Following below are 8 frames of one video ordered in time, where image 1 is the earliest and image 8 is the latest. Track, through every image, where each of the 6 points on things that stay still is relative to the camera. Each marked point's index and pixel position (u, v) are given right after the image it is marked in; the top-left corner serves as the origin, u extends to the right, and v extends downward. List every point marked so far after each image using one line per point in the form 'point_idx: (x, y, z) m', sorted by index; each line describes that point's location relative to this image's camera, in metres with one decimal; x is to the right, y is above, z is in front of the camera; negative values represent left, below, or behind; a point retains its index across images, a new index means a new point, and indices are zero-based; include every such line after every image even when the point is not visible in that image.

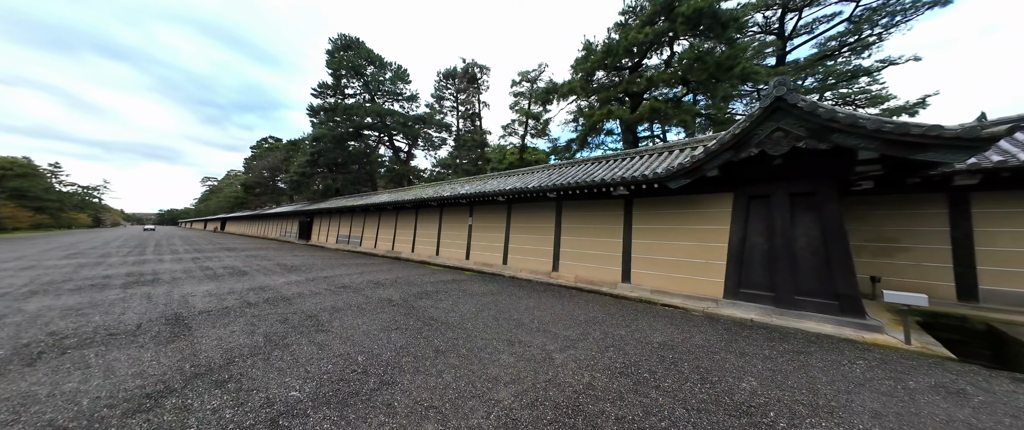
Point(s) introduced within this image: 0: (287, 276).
0: (-4.9, -1.3, +5.7) m
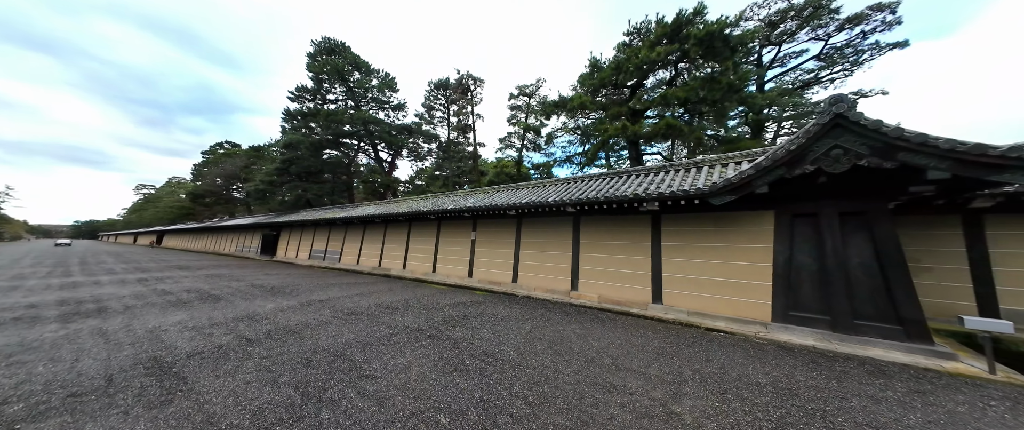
0: (-4.5, -1.6, +4.9) m
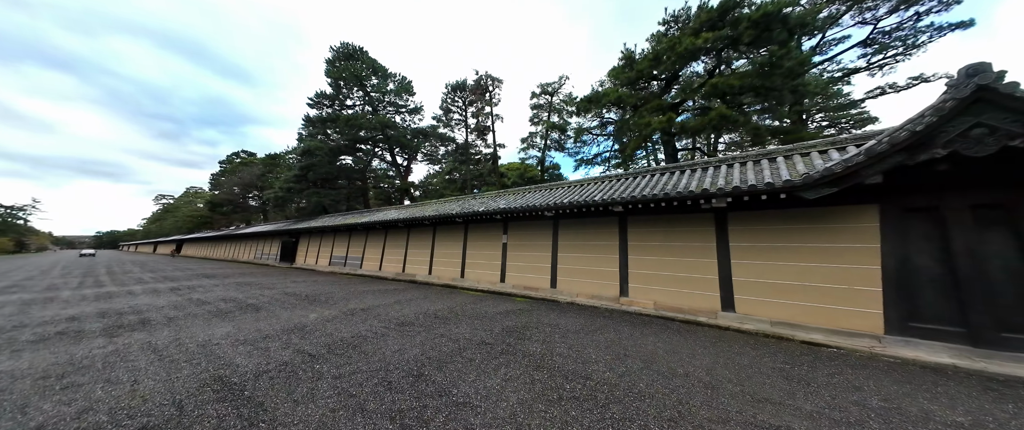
0: (-3.5, -1.7, +4.8) m
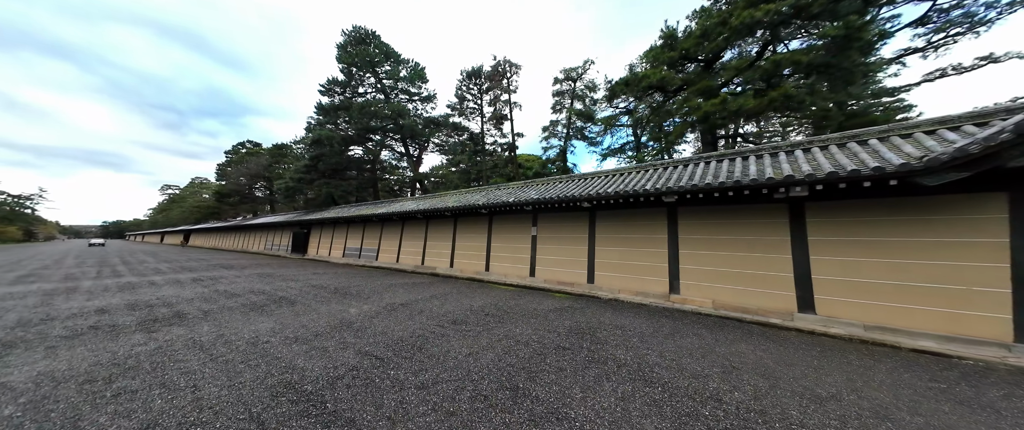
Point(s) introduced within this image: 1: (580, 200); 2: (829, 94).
0: (-2.7, -1.5, +4.5) m
1: (+1.6, +0.3, +6.1) m
2: (+6.5, +2.5, +5.4) m
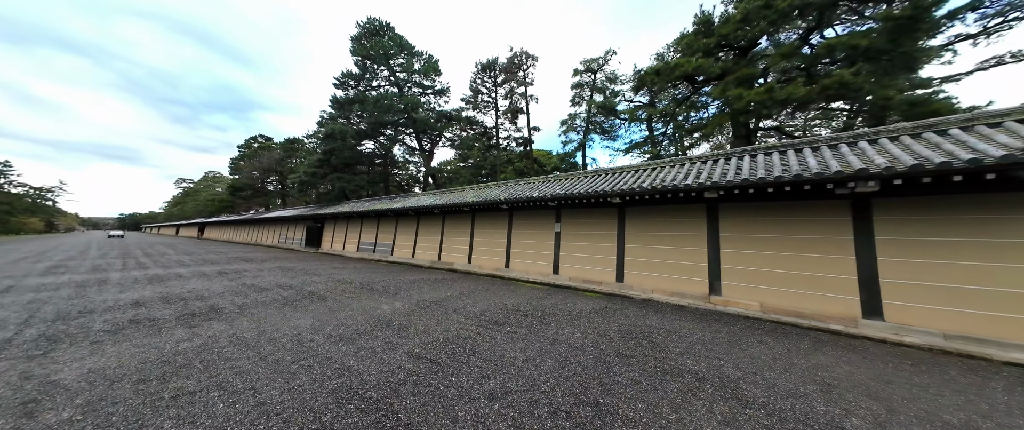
0: (-2.1, -1.4, +4.4) m
1: (+2.2, +0.4, +5.9) m
2: (+7.1, +2.5, +5.0) m
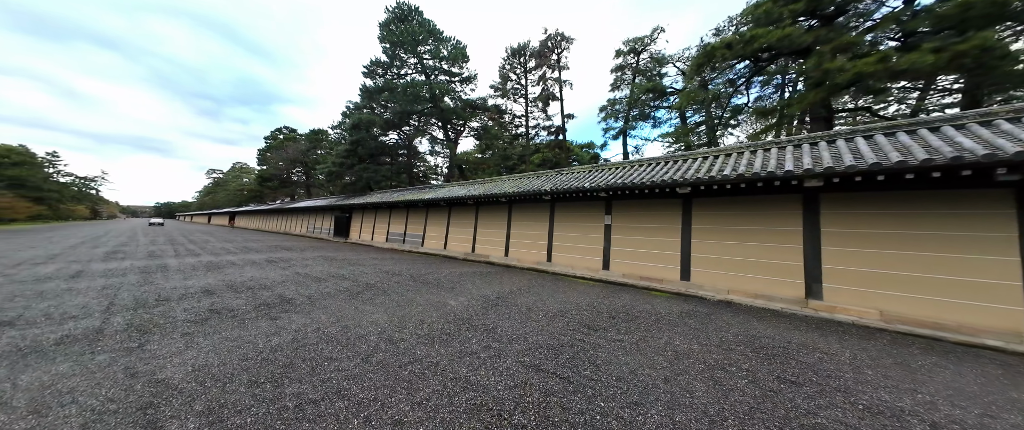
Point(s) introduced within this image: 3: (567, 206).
0: (-1.0, -1.3, +4.2) m
1: (+3.4, +0.6, +5.3) m
2: (+8.3, +2.6, +4.1) m
3: (+1.7, +0.3, +8.2) m
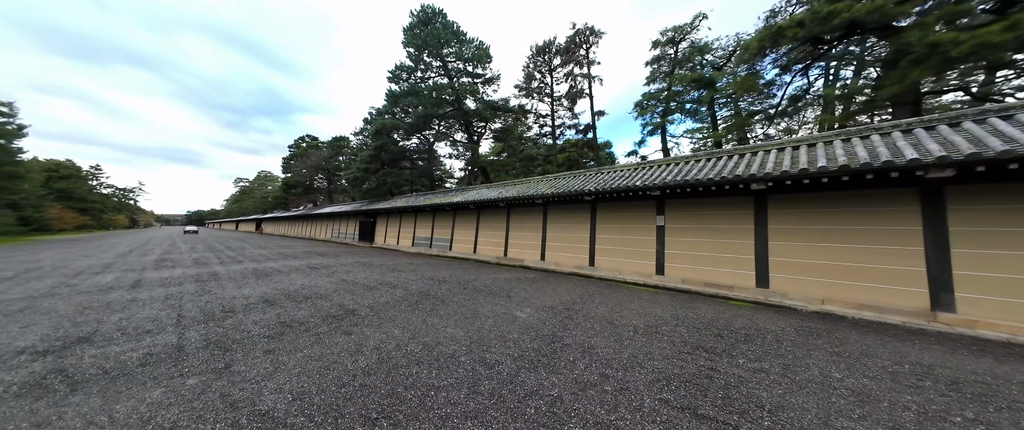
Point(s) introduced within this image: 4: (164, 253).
0: (0.0, -1.4, +3.9) m
1: (+4.5, +0.6, +4.8) m
2: (+9.2, +2.7, +3.3) m
3: (+3.0, +0.2, +7.7) m
4: (-18.6, -2.0, +14.5) m
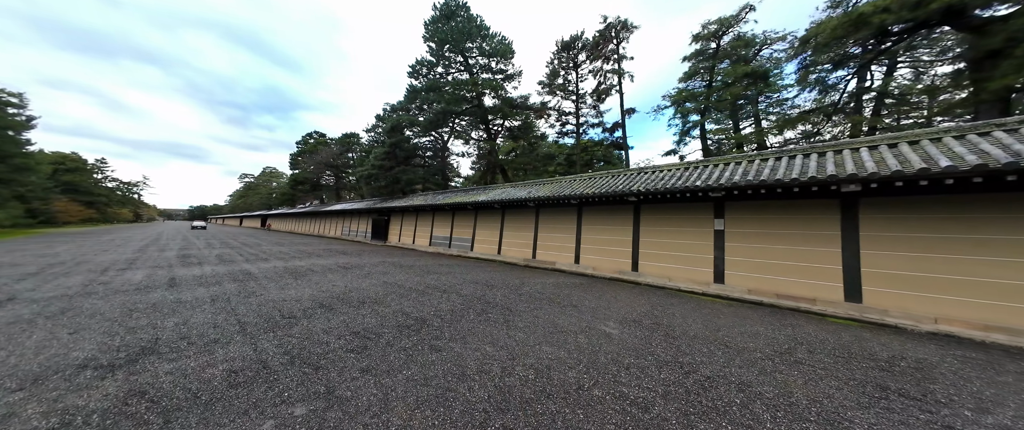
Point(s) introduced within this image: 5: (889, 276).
0: (+1.1, -1.4, +3.5) m
1: (+5.7, +0.5, +4.3) m
2: (+10.4, +2.5, +2.8) m
3: (+4.2, +0.1, +7.3) m
4: (-17.3, -1.8, +14.4) m
5: (+6.2, -1.0, +4.3) m
